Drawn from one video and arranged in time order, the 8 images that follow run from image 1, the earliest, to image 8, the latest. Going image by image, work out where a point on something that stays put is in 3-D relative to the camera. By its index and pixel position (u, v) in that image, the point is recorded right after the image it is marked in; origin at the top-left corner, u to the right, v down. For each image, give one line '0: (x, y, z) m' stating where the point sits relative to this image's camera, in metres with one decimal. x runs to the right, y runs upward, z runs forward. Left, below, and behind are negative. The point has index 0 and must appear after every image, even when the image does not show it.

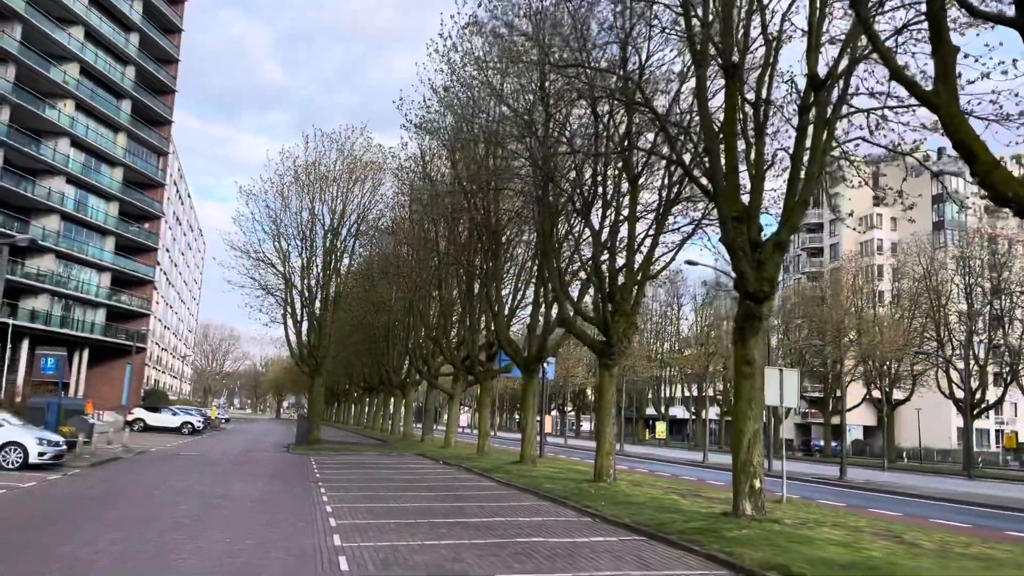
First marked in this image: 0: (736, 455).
0: (+3.1, -2.3, +11.6) m
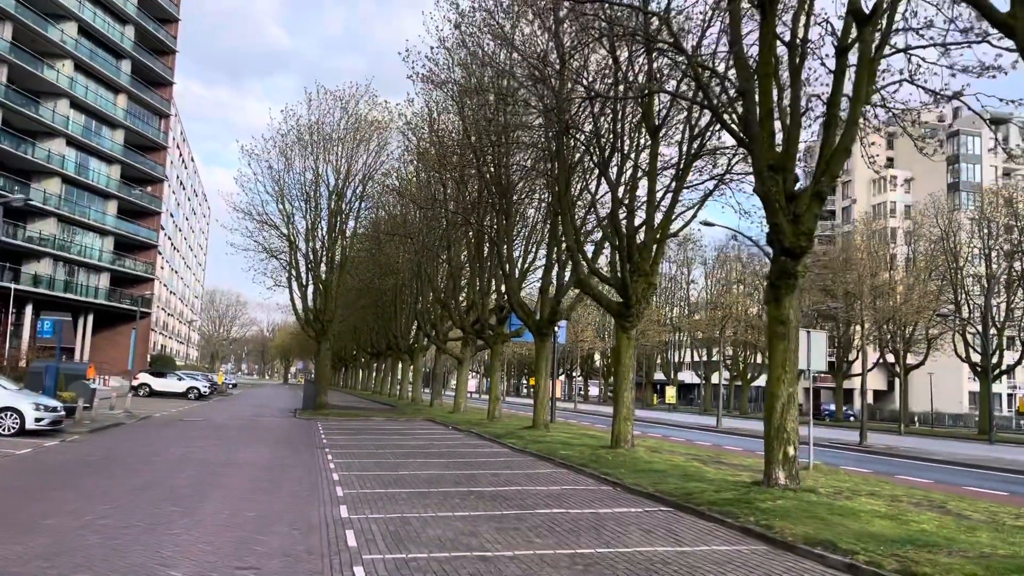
0: (+3.3, -1.7, +10.8) m
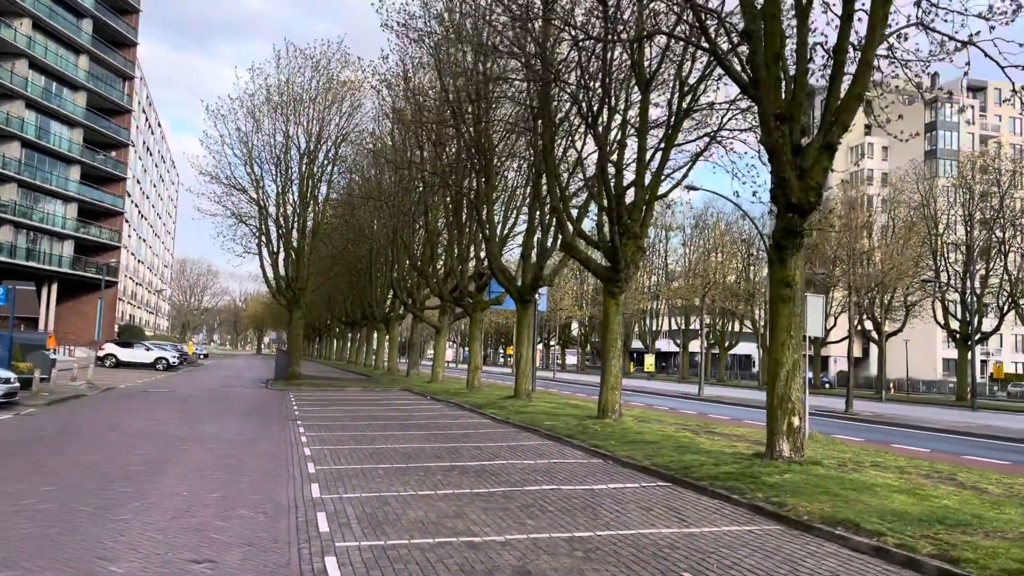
0: (+3.1, -1.2, +10.1) m
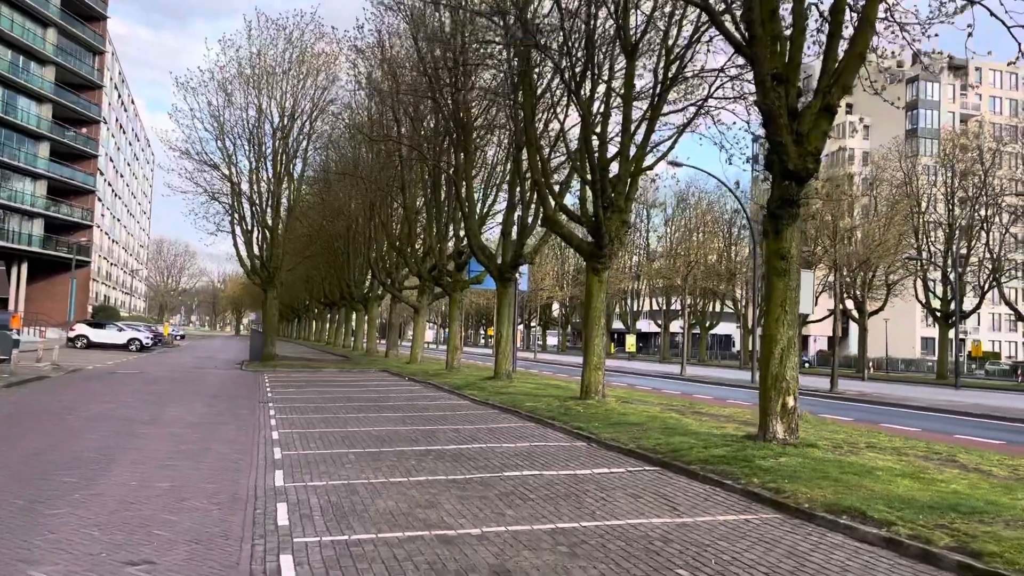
0: (+2.9, -0.9, +9.6) m
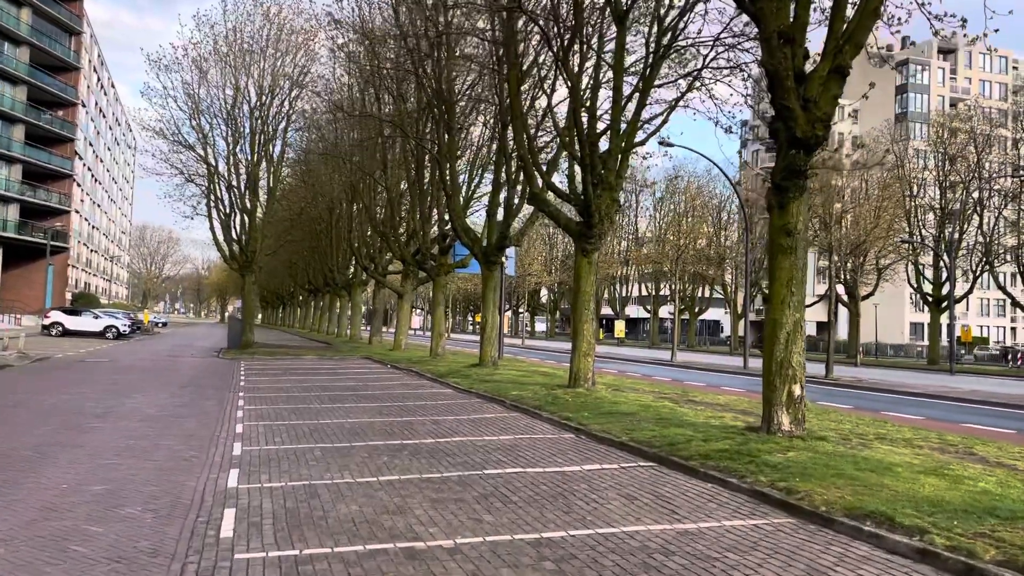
0: (+2.7, -0.7, +8.8) m
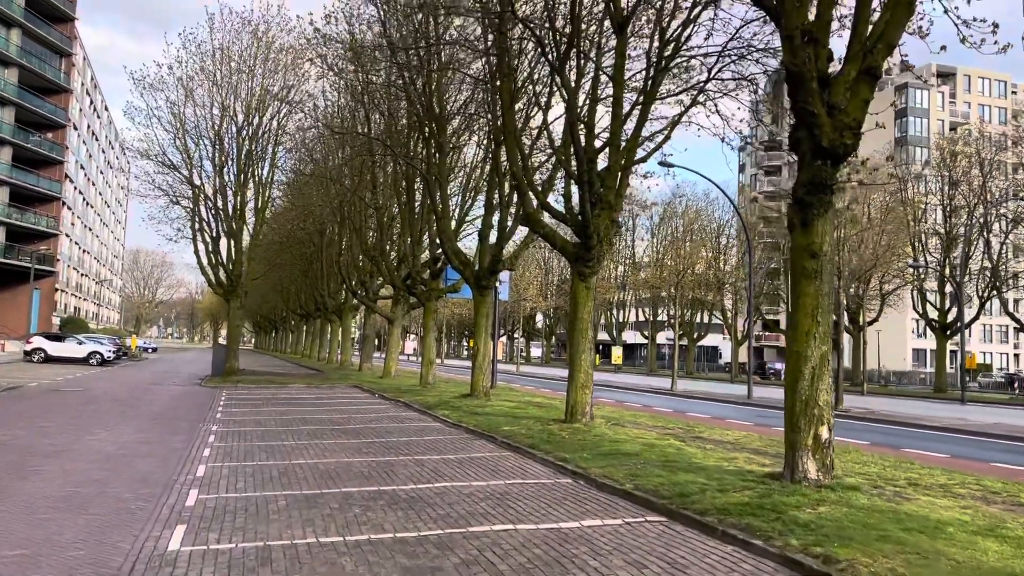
0: (+2.6, -0.9, +7.8) m
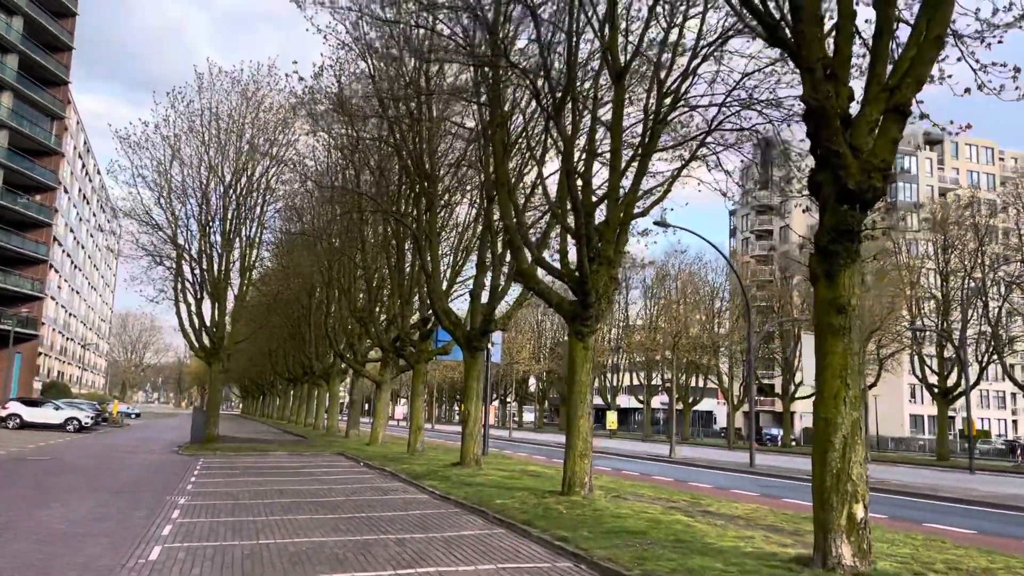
0: (+2.6, -1.4, +6.9) m
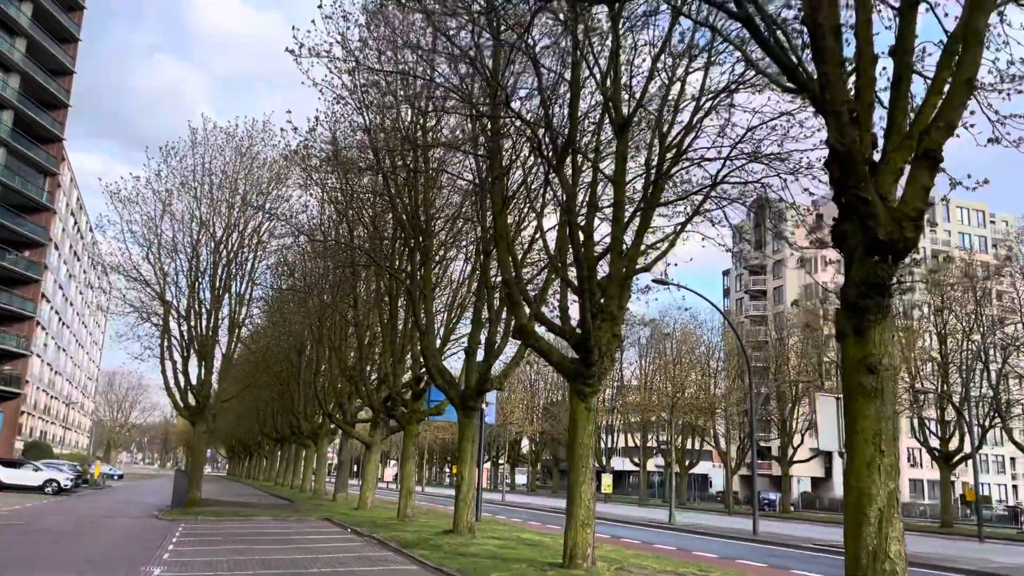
0: (+2.6, -1.9, +6.3) m
